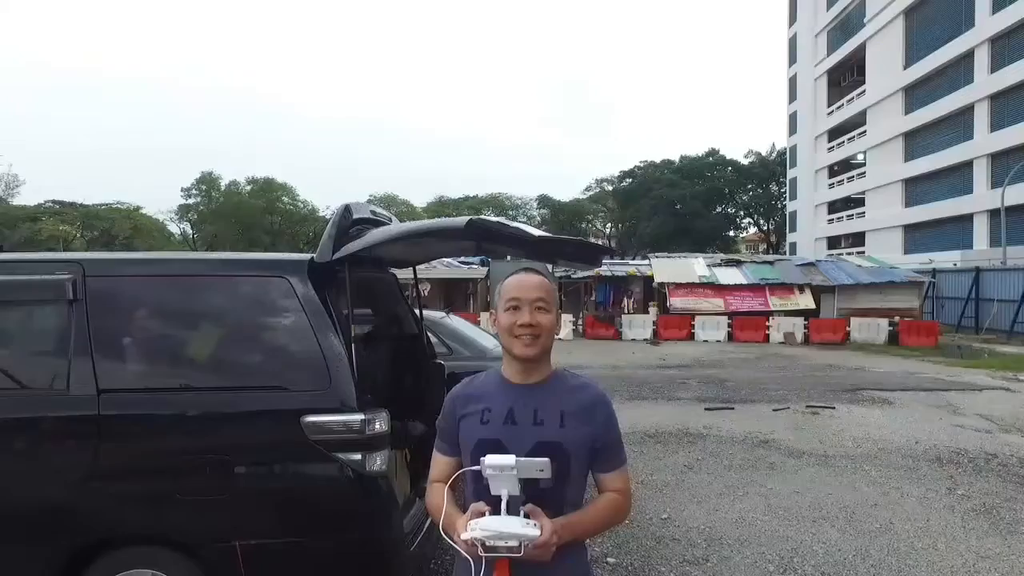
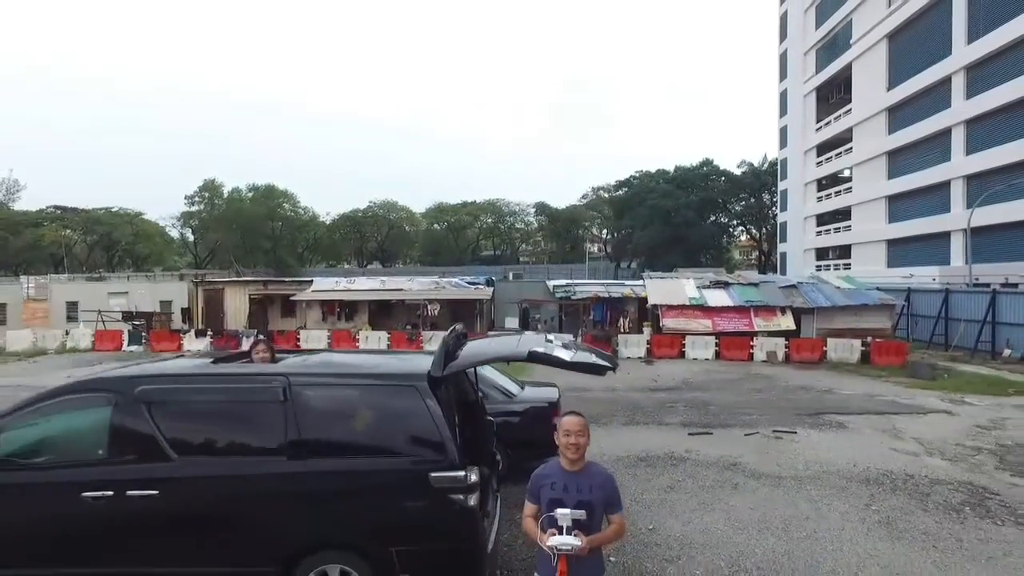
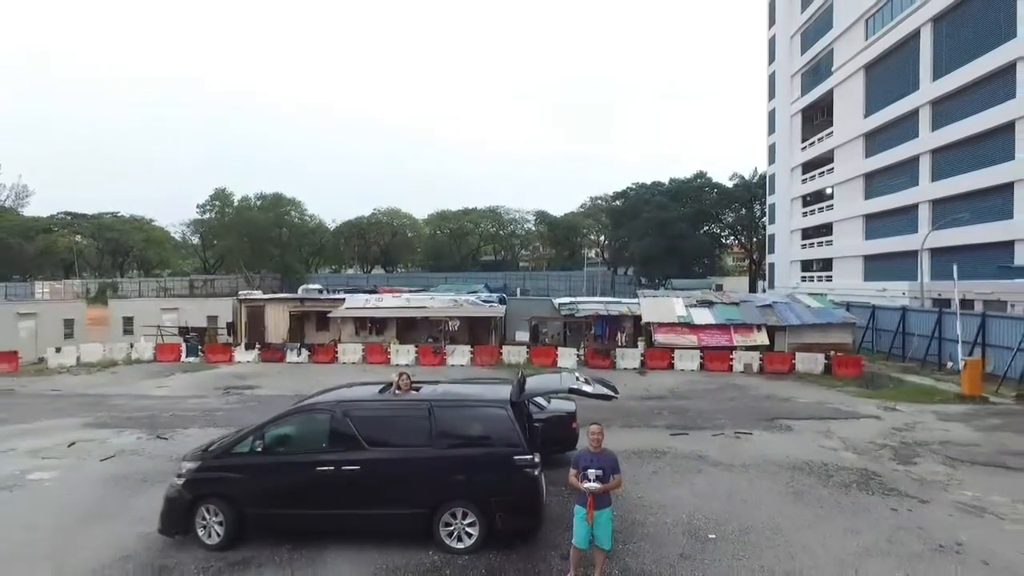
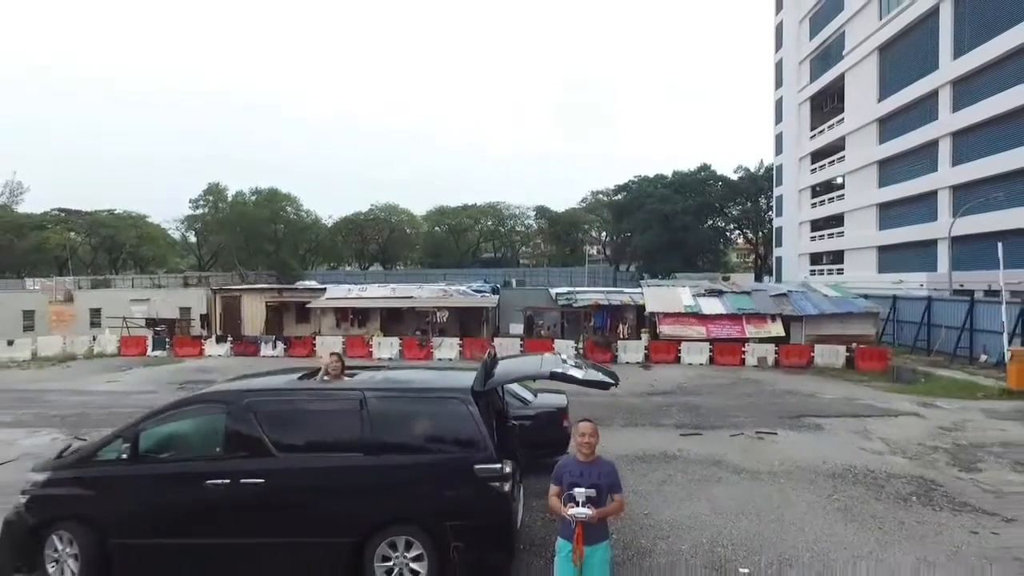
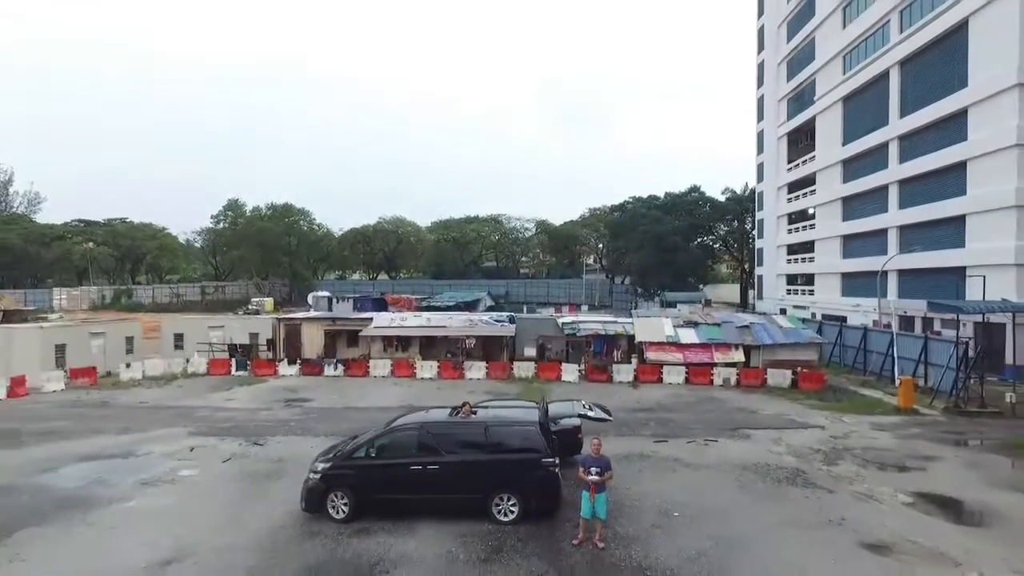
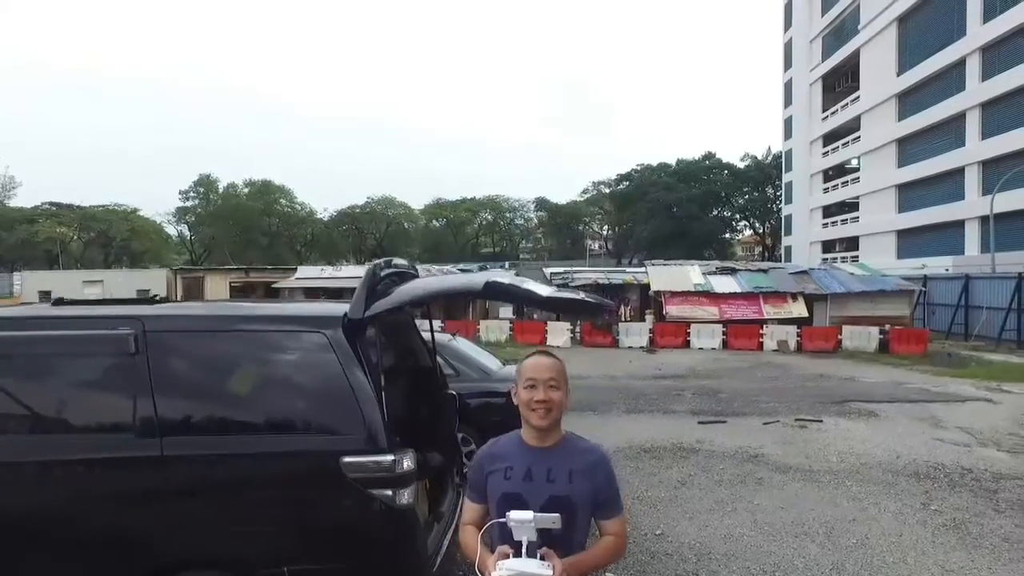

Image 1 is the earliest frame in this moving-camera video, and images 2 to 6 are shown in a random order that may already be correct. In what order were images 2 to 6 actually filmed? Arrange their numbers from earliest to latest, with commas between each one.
6, 2, 4, 3, 5
